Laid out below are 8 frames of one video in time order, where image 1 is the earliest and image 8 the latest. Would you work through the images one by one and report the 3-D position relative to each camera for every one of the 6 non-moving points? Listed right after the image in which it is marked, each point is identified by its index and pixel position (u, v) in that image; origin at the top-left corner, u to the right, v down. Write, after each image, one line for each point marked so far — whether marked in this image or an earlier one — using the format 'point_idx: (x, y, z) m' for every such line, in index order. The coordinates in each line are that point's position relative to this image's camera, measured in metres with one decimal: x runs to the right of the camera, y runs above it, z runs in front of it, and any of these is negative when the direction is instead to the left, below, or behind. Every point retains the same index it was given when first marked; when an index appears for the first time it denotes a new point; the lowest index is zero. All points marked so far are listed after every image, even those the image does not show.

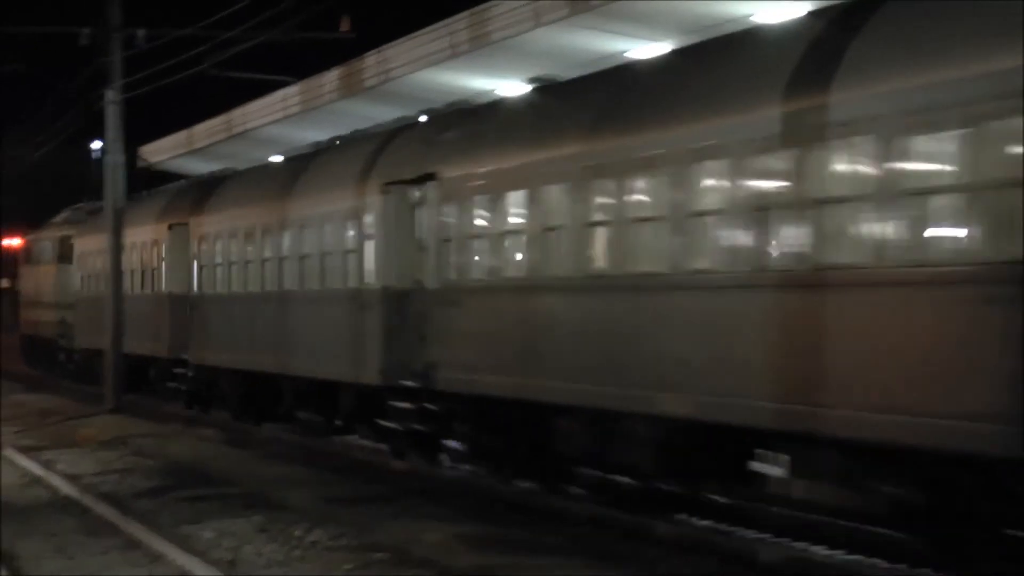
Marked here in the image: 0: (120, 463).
0: (-3.9, -1.8, +12.1) m
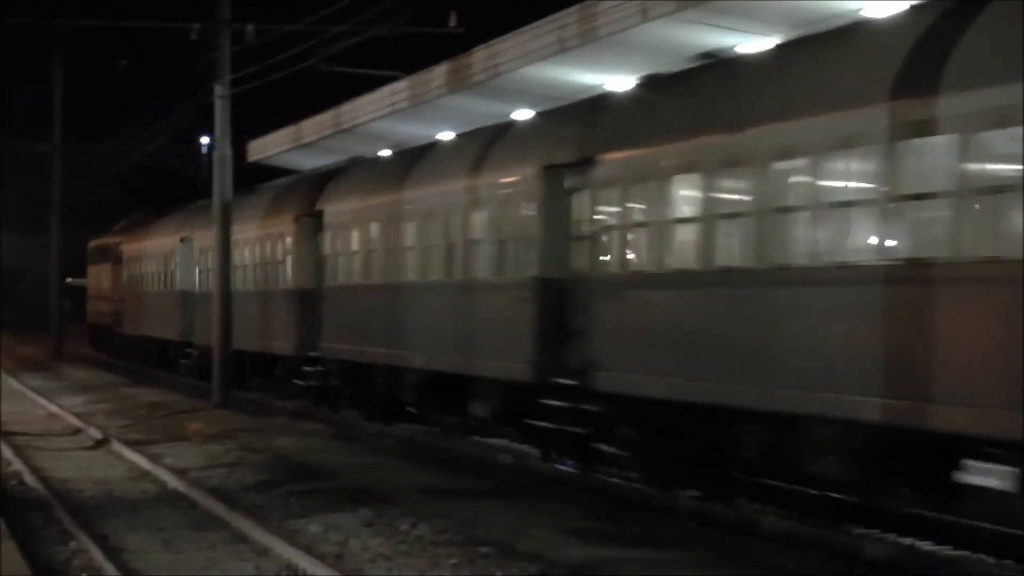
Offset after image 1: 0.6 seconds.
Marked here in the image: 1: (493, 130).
0: (-2.9, -1.8, +12.1) m
1: (-0.1, +1.8, +12.9) m
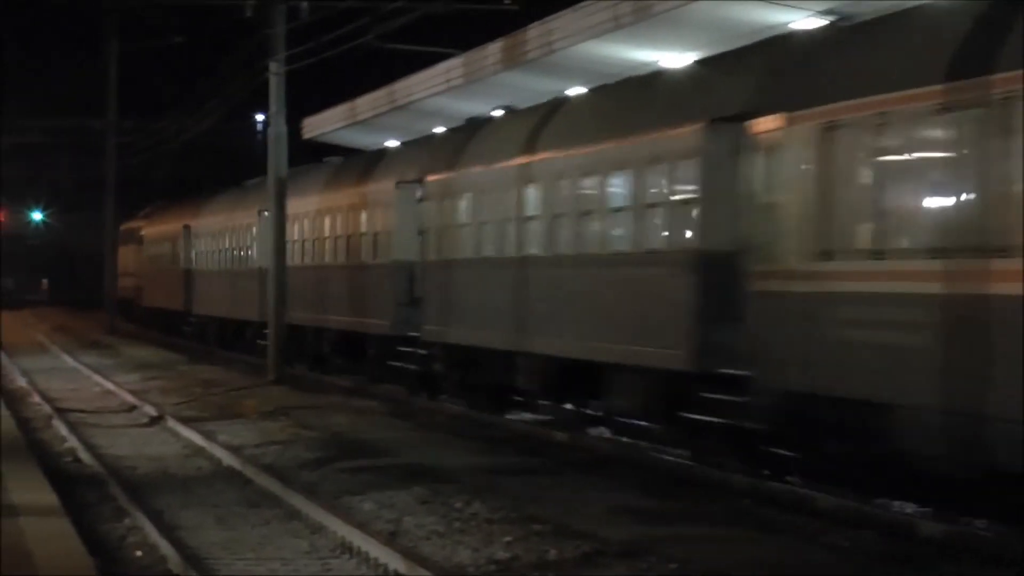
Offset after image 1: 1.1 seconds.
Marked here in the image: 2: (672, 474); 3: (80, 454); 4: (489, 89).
0: (-2.4, -1.6, +12.1) m
1: (+0.4, +2.0, +12.9) m
2: (+1.5, -1.7, +10.8) m
3: (-4.4, -1.7, +11.6) m
4: (-0.2, +2.3, +13.0) m
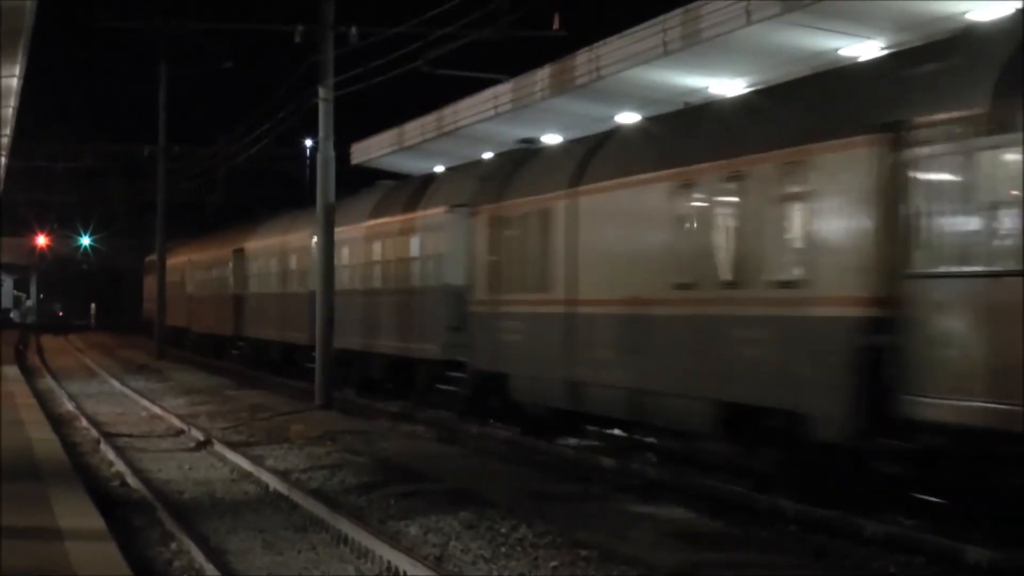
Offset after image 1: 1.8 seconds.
0: (-2.0, -1.8, +12.1) m
1: (+0.8, +1.7, +12.9) m
2: (+2.0, -2.0, +10.8) m
3: (-3.9, -1.9, +11.6) m
4: (+0.2, +2.0, +13.0) m
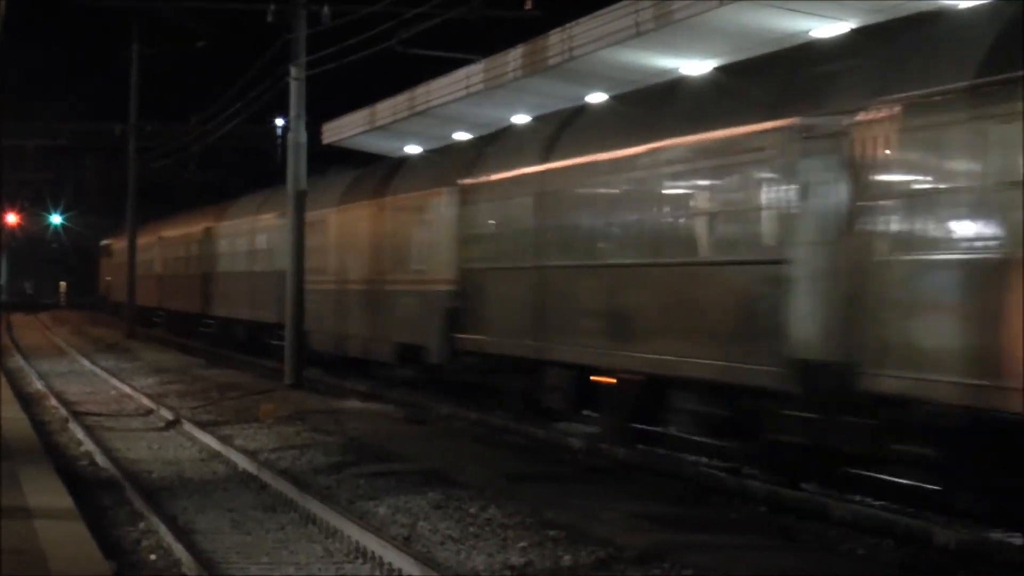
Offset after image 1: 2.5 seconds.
0: (-2.3, -1.6, +12.1) m
1: (+0.6, +1.9, +12.9) m
2: (+1.7, -1.8, +10.8) m
3: (-4.2, -1.7, +11.6) m
4: (-0.1, +2.2, +13.0) m
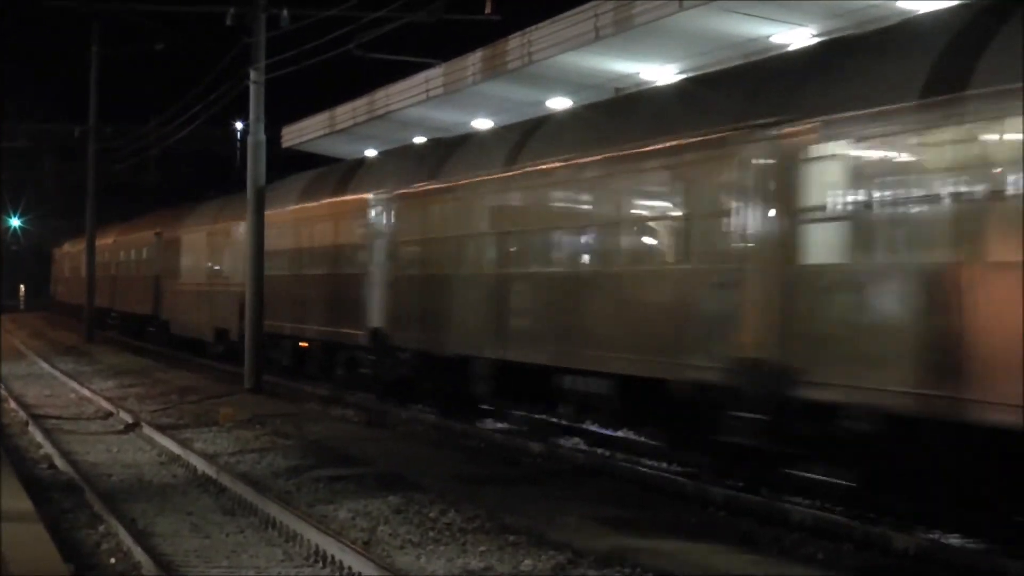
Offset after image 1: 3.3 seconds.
0: (-2.6, -1.7, +12.1) m
1: (+0.2, +1.9, +12.9) m
2: (+1.3, -1.9, +10.8) m
3: (-4.6, -1.8, +11.5) m
4: (-0.4, +2.2, +13.0) m
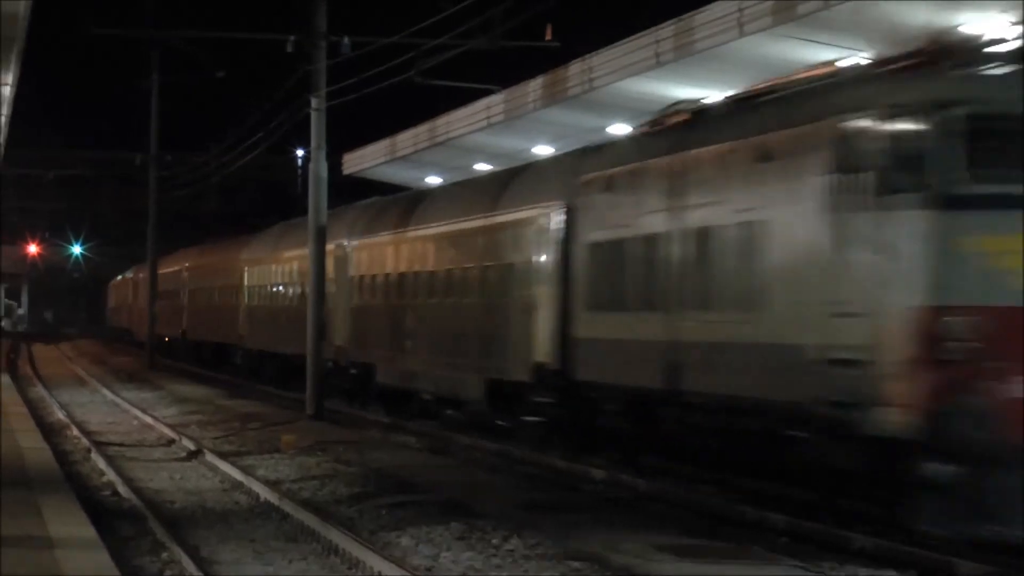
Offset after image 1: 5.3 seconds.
0: (-2.1, -1.9, +12.1) m
1: (+0.8, +1.7, +12.9) m
2: (+1.9, -2.1, +10.8) m
3: (-4.0, -2.0, +11.6) m
4: (+0.1, +1.9, +13.0) m
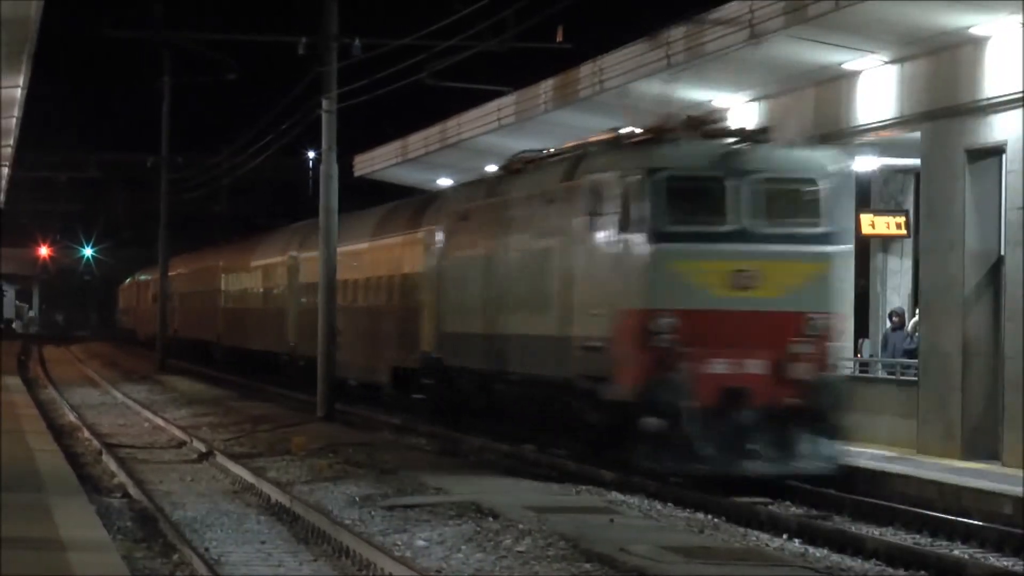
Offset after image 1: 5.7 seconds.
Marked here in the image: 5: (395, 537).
0: (-2.0, -1.9, +12.1) m
1: (+0.9, +1.6, +12.9) m
2: (+2.0, -2.1, +10.8) m
3: (-3.9, -2.0, +11.6) m
4: (+0.2, +1.9, +13.0) m
5: (-1.0, -2.2, +10.3) m
